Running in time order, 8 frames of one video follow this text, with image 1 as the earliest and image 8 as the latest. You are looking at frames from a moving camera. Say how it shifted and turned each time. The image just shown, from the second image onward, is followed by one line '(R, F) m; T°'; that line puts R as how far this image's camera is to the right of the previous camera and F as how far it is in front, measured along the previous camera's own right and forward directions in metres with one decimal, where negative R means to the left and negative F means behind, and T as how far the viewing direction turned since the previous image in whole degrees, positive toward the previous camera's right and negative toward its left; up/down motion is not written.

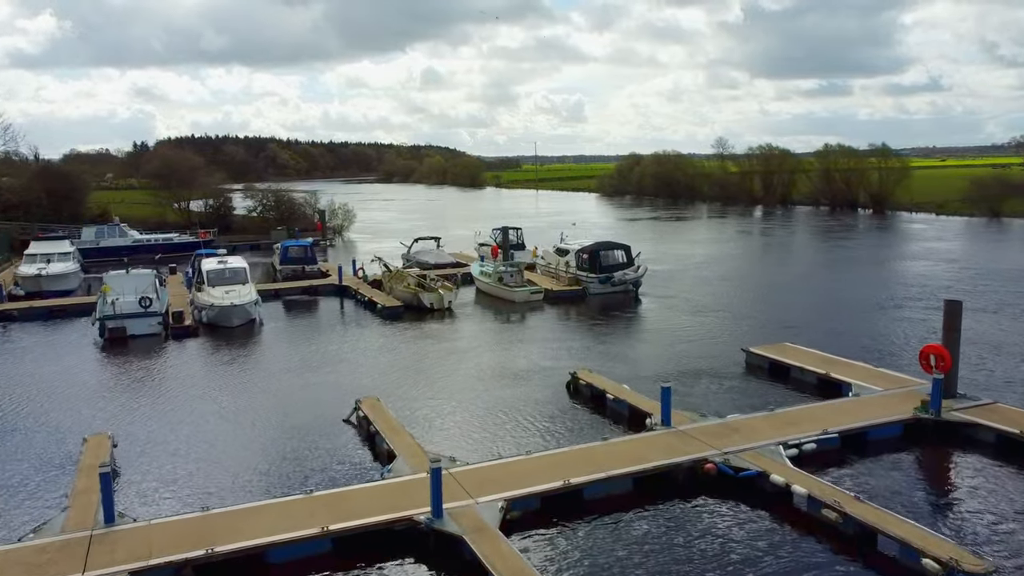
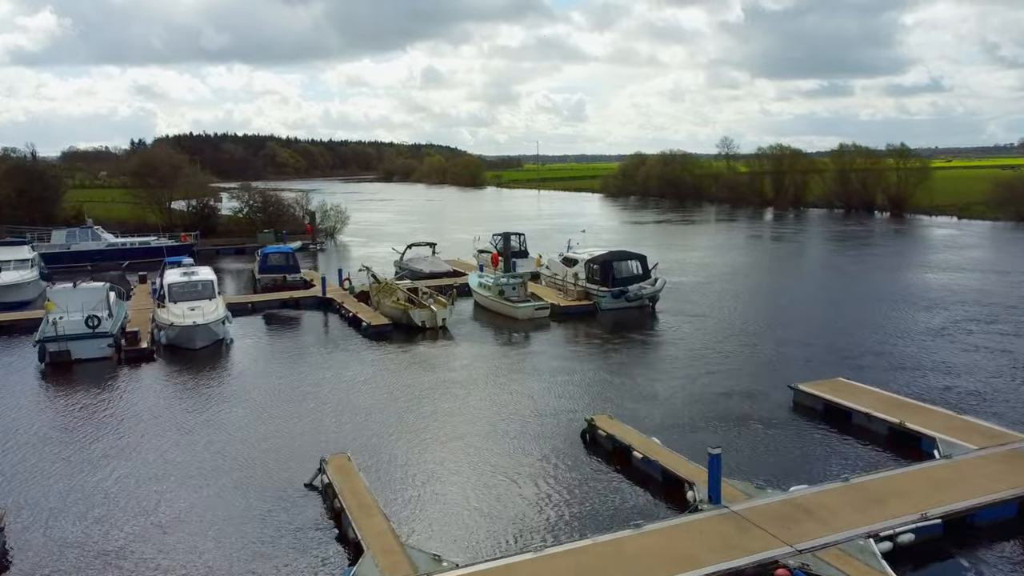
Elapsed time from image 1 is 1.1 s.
(-0.1, +3.2) m; 0°
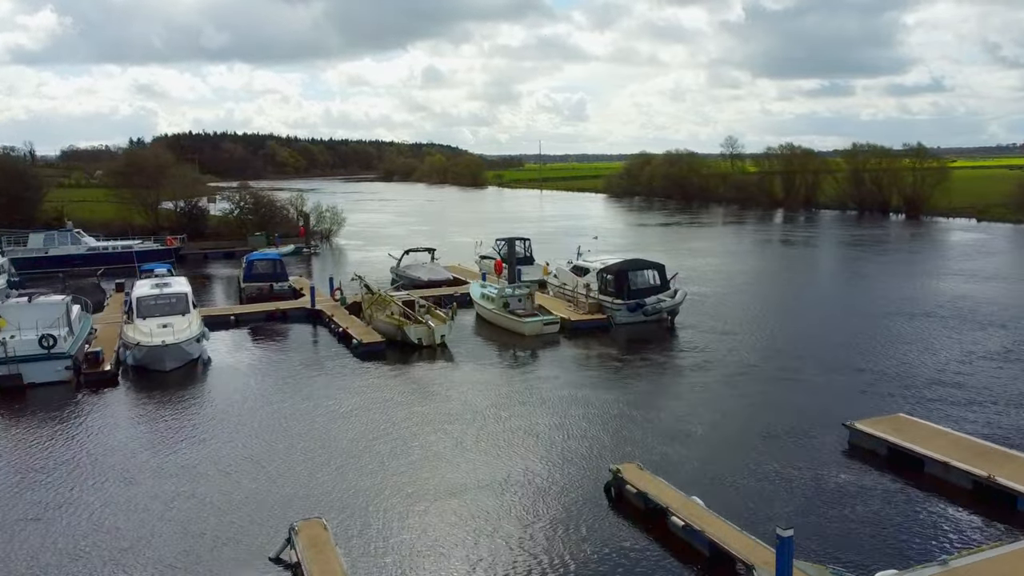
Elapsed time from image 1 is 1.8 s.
(-0.1, +2.4) m; 0°
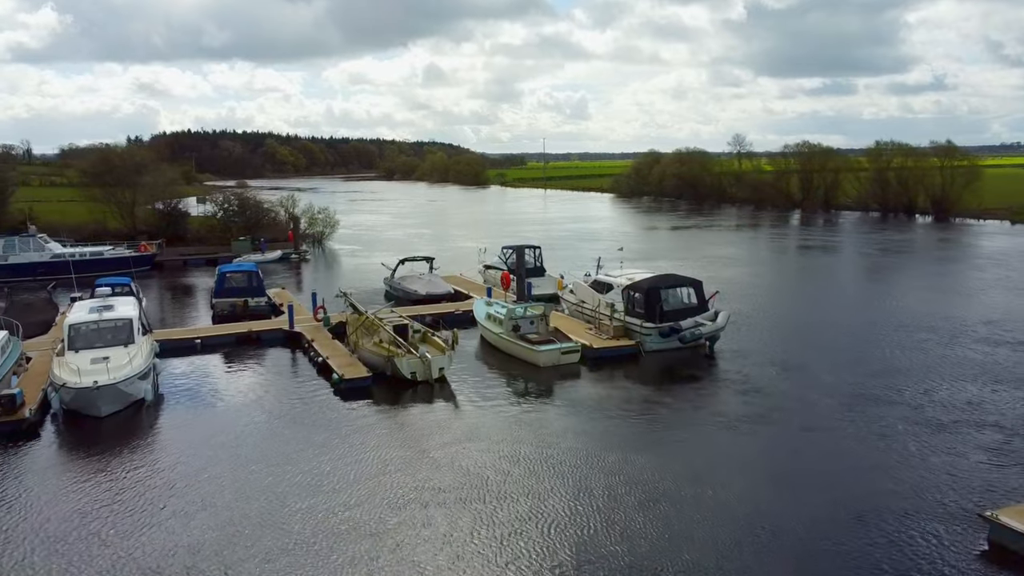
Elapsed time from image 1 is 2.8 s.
(-0.2, +3.8) m; 0°
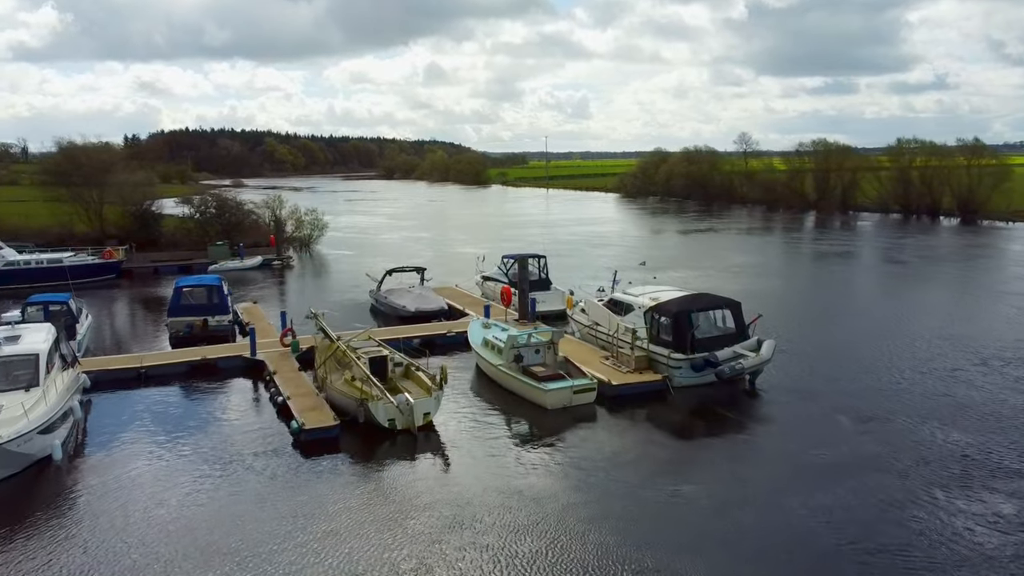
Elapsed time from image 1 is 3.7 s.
(0.0, +3.7) m; 0°
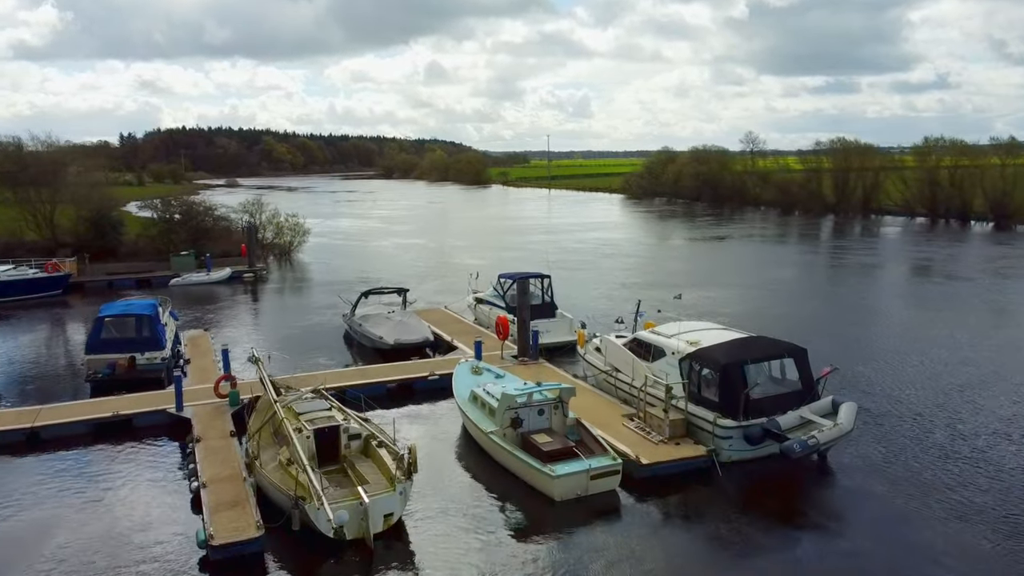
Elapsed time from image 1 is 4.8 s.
(+0.1, +4.4) m; 0°
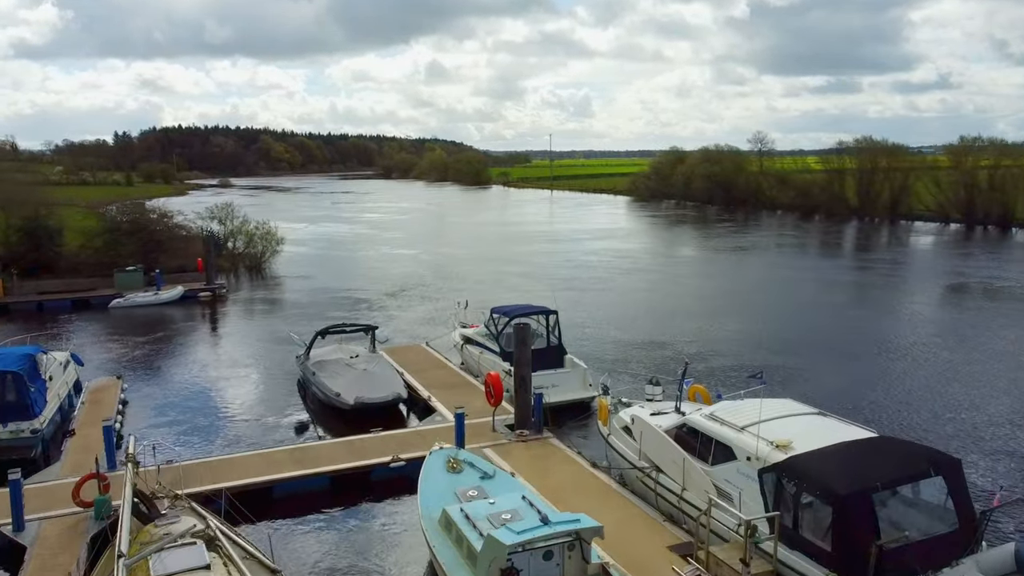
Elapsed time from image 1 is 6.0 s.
(+0.1, +5.1) m; 0°
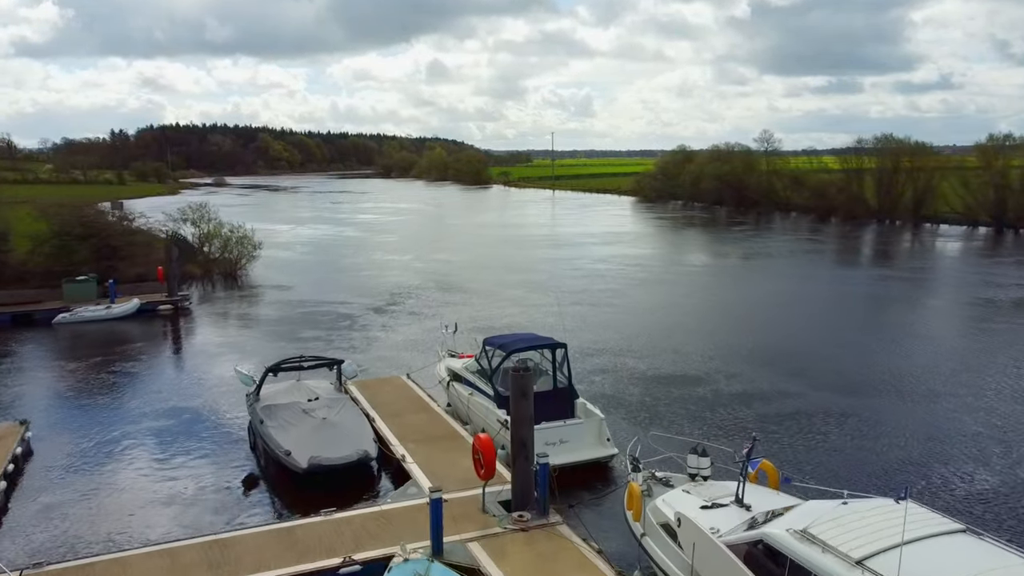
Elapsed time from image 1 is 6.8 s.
(0.0, +3.6) m; 0°
